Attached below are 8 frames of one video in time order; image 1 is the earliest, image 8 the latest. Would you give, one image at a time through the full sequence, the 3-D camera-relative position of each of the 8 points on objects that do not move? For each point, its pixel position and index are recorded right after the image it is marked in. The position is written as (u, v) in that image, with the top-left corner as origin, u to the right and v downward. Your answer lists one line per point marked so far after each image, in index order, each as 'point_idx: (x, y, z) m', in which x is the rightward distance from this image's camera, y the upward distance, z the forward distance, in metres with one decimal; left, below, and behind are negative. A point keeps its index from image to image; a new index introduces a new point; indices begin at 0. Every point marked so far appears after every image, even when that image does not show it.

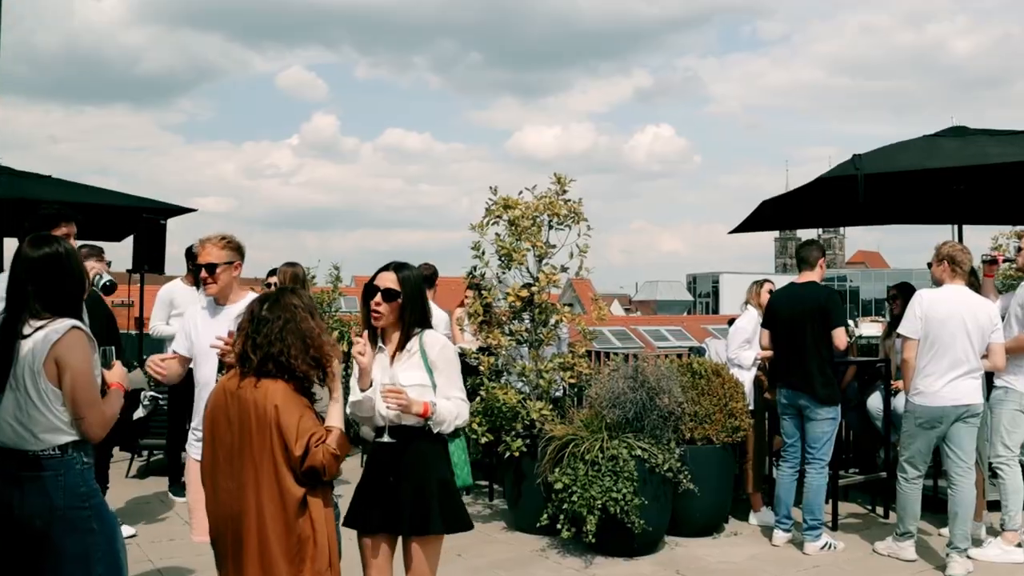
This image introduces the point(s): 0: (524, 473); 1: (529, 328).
0: (+0.1, -1.0, +6.0) m
1: (+0.1, -0.2, +6.6) m
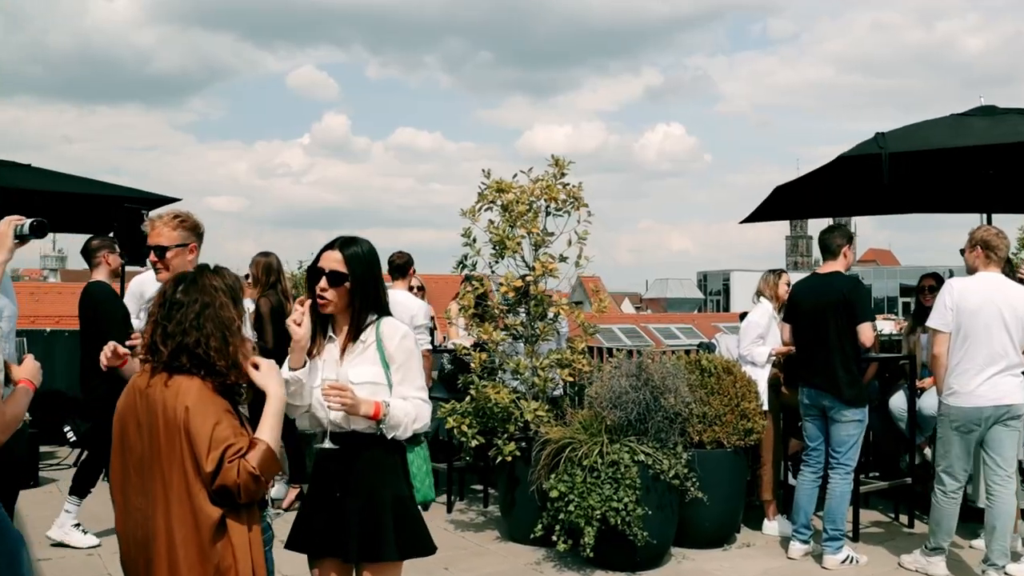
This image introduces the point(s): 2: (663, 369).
0: (0.0, -0.9, +5.5) m
1: (+0.1, -0.2, +6.1) m
2: (+0.7, -0.4, +5.2) m
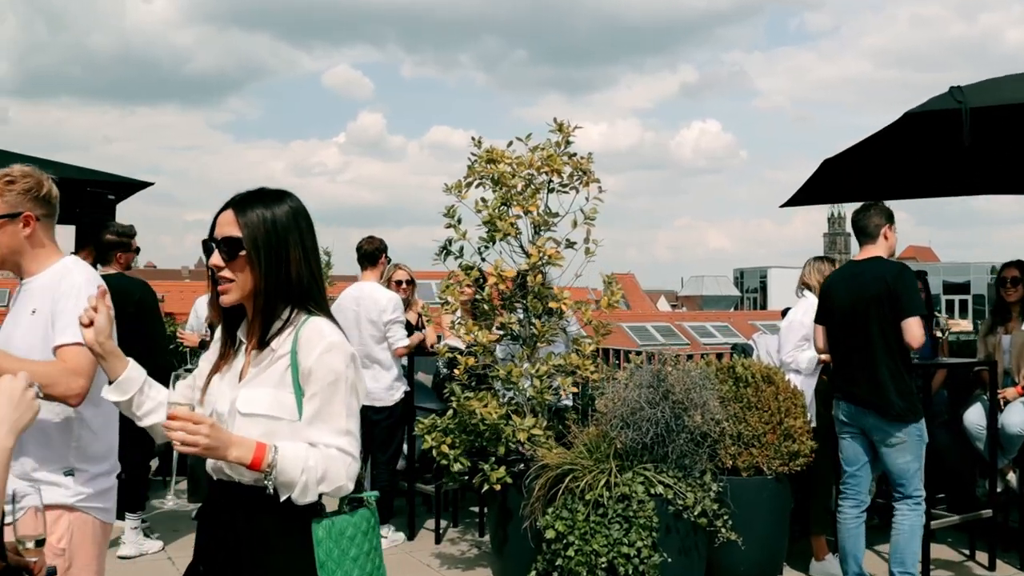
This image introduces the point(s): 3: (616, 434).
0: (0.0, -0.9, +4.5) m
1: (0.0, -0.2, +5.1) m
2: (+0.6, -0.3, +4.1) m
3: (+0.4, -0.5, +4.1) m
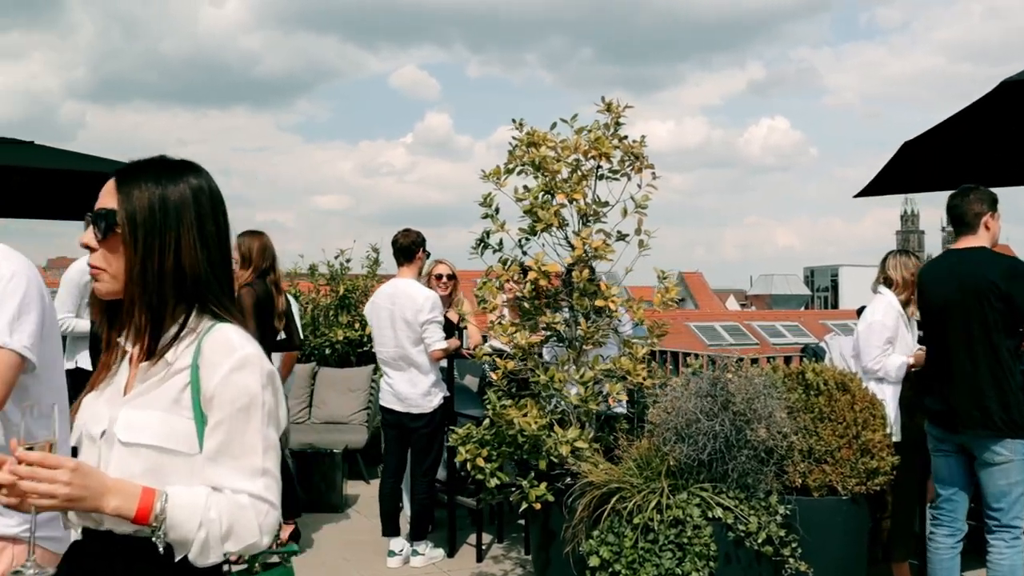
0: (+0.1, -0.9, +4.1) m
1: (+0.2, -0.1, +4.6) m
2: (+0.8, -0.3, +3.6) m
3: (+0.5, -0.5, +3.7) m
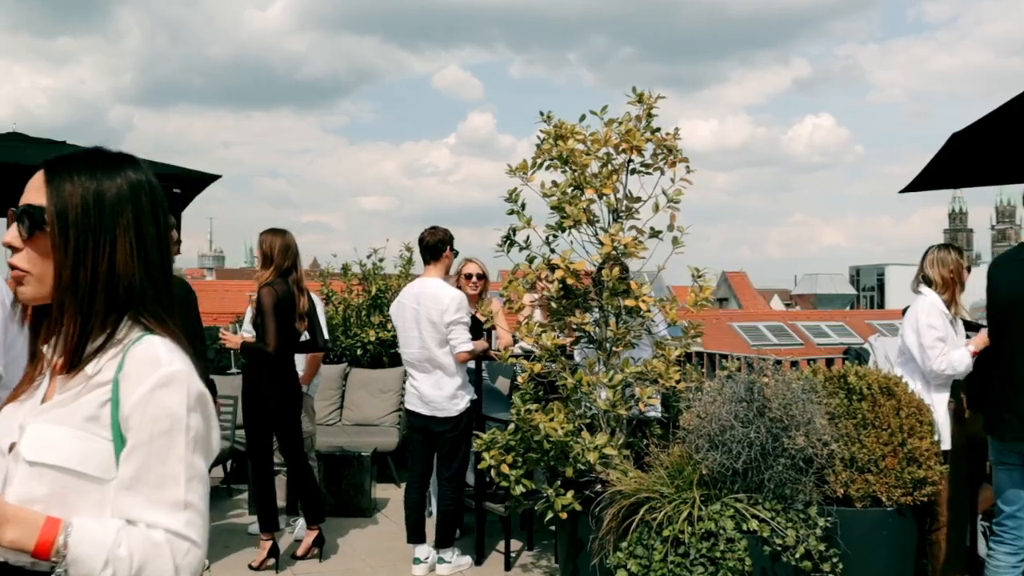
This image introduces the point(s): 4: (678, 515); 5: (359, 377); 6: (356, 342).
0: (+0.2, -0.9, +3.9) m
1: (+0.3, -0.1, +4.4) m
2: (+0.8, -0.3, +3.4) m
3: (+0.6, -0.5, +3.5) m
4: (+0.5, -0.7, +3.4) m
5: (-1.2, -0.7, +8.6) m
6: (-1.3, -0.4, +9.1) m
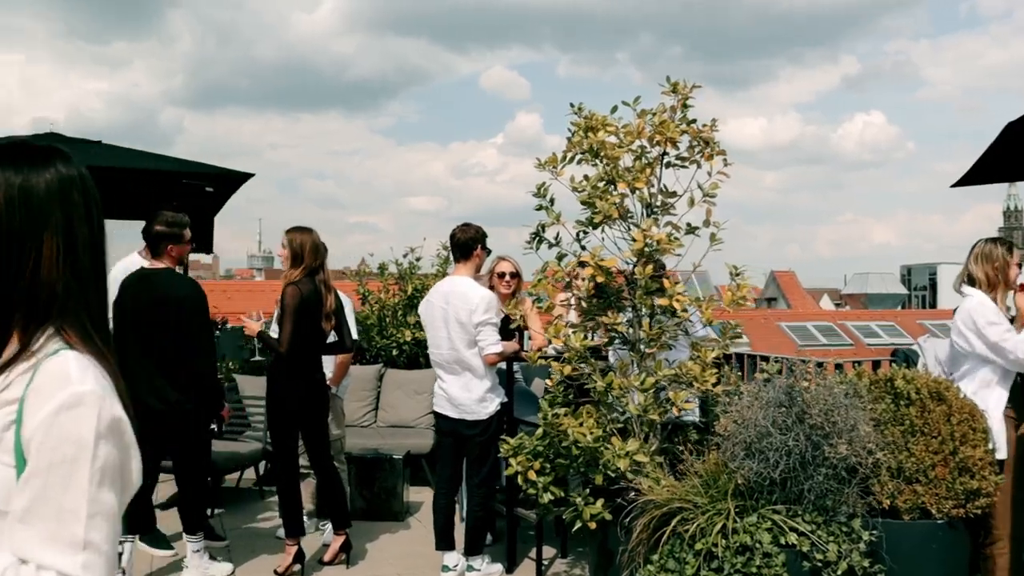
0: (+0.3, -0.9, +3.7) m
1: (+0.4, -0.1, +4.2) m
2: (+0.9, -0.3, +3.2) m
3: (+0.7, -0.5, +3.3) m
4: (+0.6, -0.7, +3.2) m
5: (-0.9, -0.7, +8.4) m
6: (-1.0, -0.4, +9.0) m
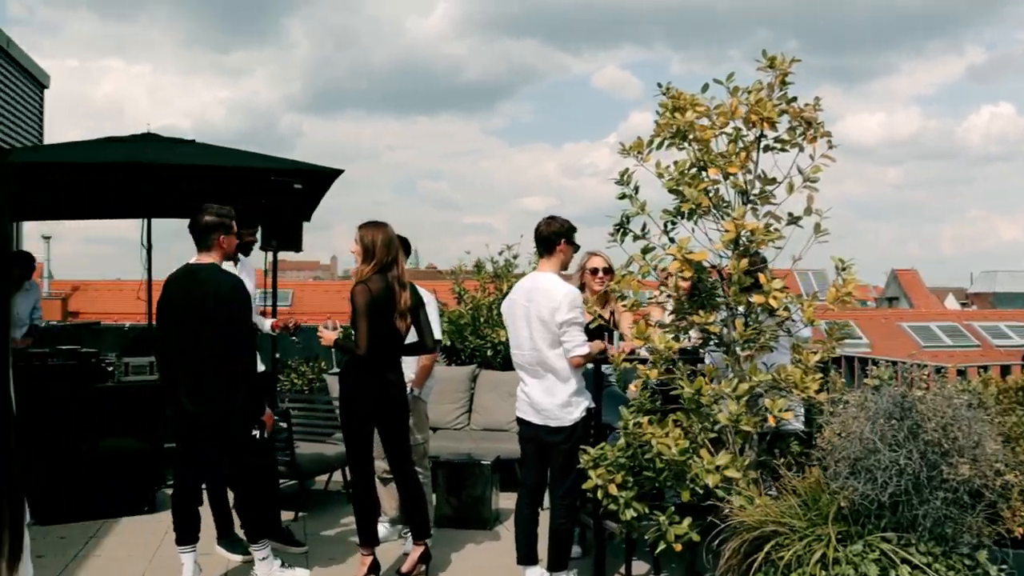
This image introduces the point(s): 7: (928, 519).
0: (+0.6, -0.9, +3.3) m
1: (+0.7, -0.1, +3.9) m
2: (+1.1, -0.3, +2.8) m
3: (+0.8, -0.5, +2.9) m
4: (+0.8, -0.7, +2.8) m
5: (-0.2, -0.7, +8.2) m
6: (-0.2, -0.4, +8.8) m
7: (+1.0, -0.6, +2.8) m
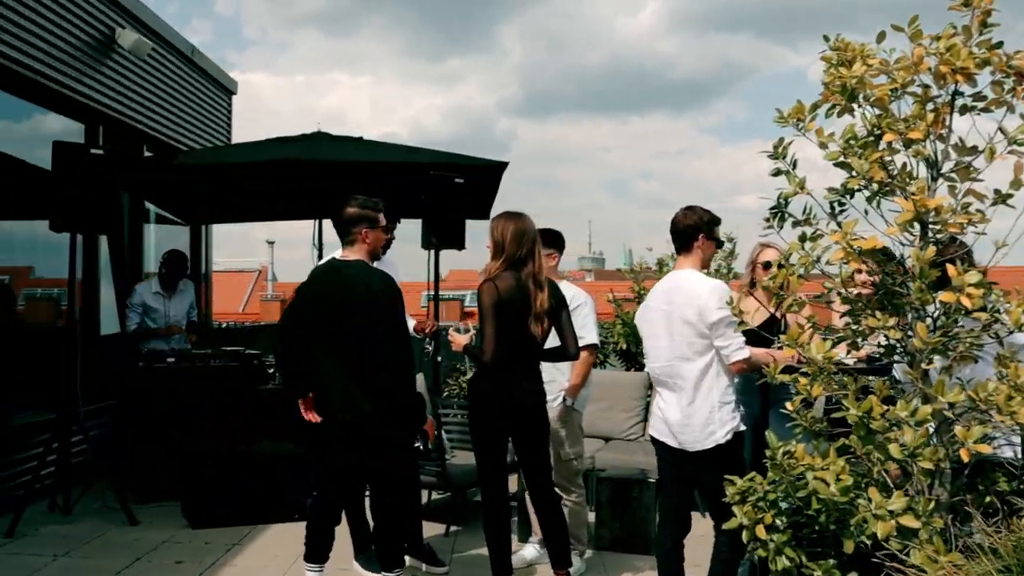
0: (+0.8, -0.9, +2.6) m
1: (+1.1, -0.1, +3.1) m
2: (+1.3, -0.3, +2.0) m
3: (+1.0, -0.5, +2.1) m
4: (+0.9, -0.7, +2.1) m
5: (+1.0, -0.7, +7.5) m
6: (+1.1, -0.4, +8.1) m
7: (+1.2, -0.6, +2.0) m
